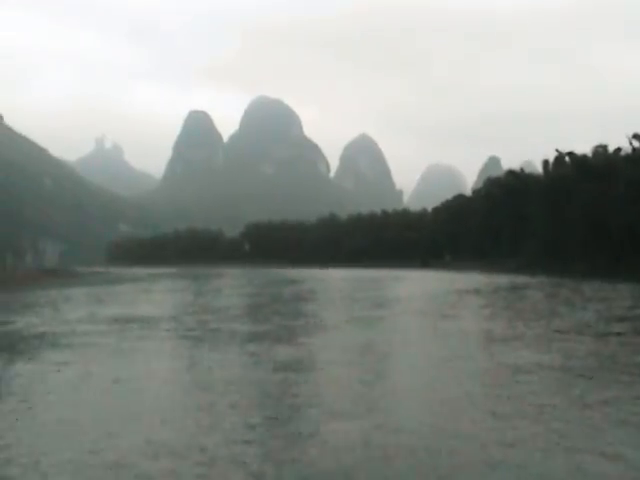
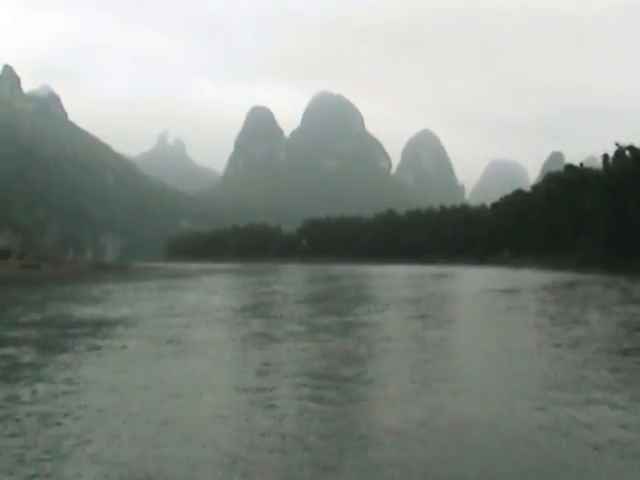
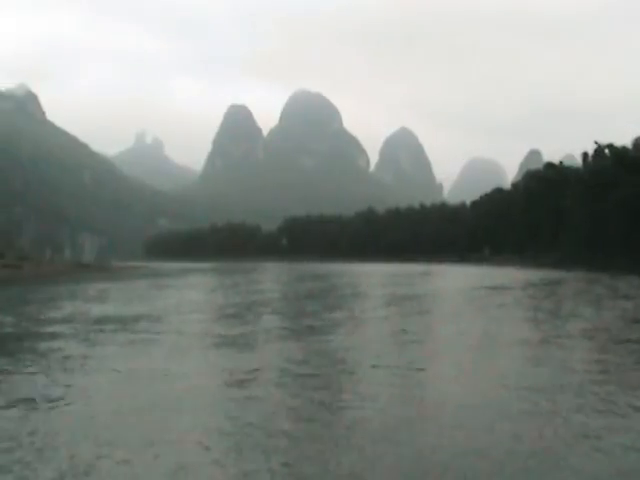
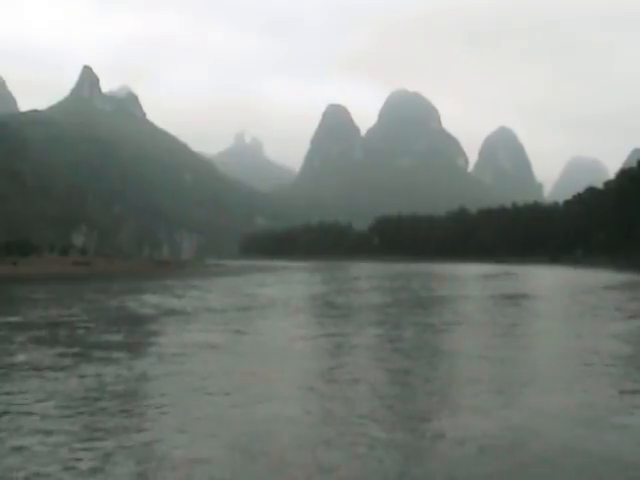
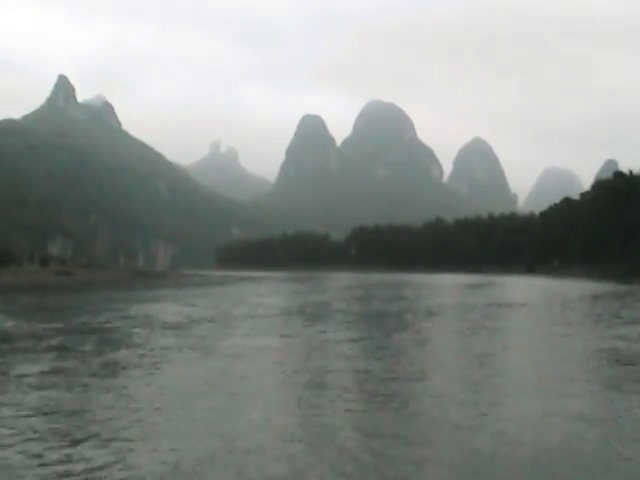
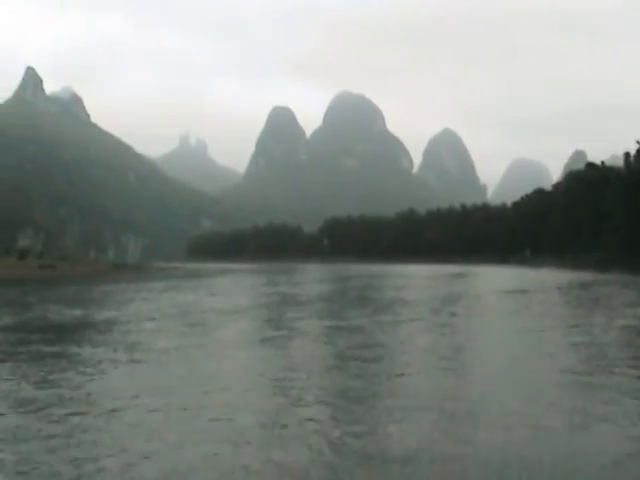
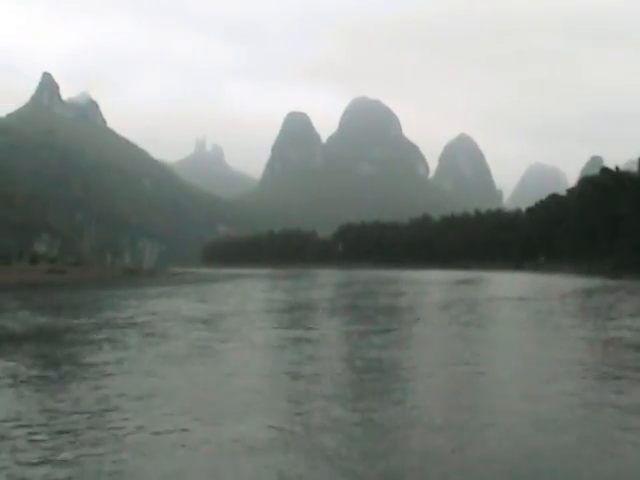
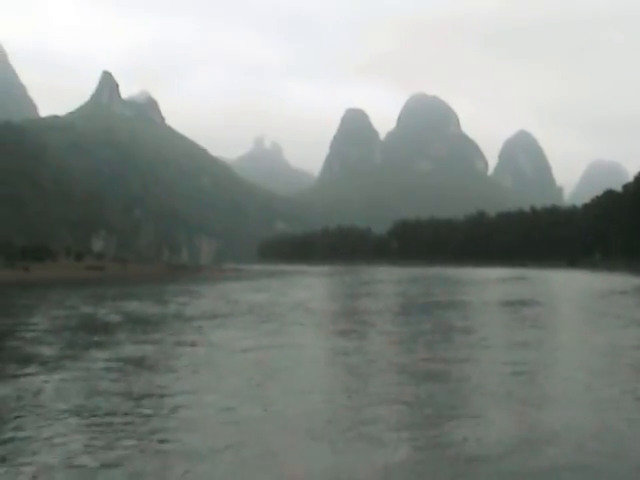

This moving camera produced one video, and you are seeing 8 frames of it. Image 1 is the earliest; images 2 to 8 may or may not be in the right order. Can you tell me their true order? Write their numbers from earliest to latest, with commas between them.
3, 2, 6, 7, 5, 4, 8
